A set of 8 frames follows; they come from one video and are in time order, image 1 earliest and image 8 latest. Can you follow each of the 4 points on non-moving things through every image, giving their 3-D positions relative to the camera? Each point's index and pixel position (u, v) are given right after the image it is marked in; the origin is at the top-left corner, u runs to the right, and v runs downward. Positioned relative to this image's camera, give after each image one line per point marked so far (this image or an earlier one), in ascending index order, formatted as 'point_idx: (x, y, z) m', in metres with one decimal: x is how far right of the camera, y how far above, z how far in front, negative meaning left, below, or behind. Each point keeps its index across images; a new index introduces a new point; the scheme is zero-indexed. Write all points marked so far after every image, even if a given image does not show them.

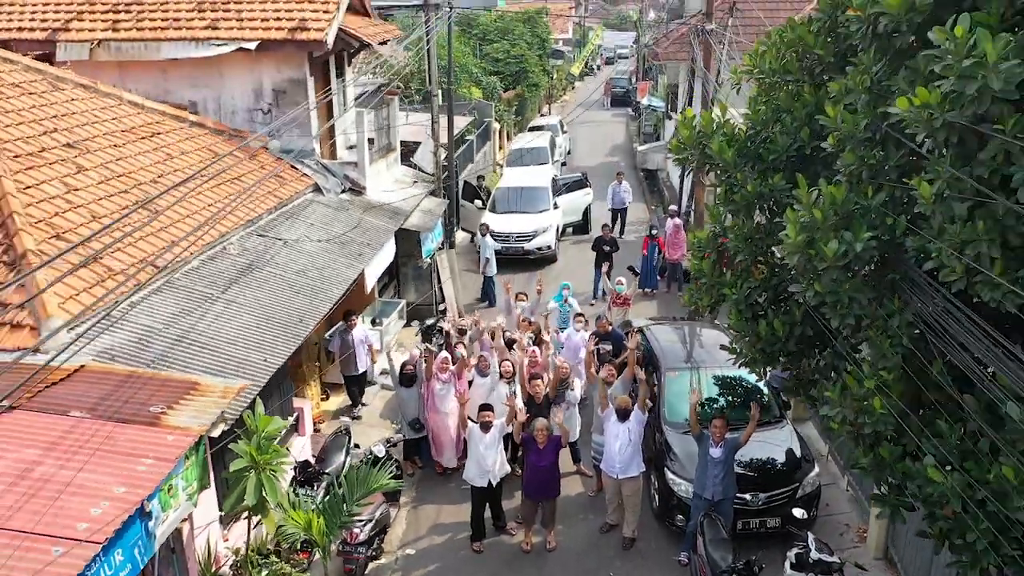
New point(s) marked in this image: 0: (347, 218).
0: (-1.4, +0.6, +6.8) m
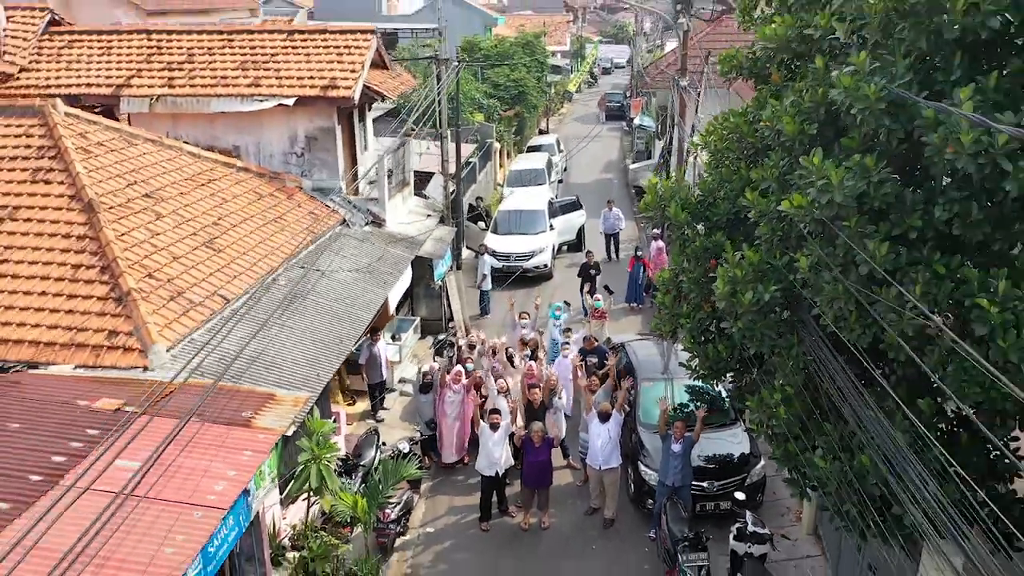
0: (-1.4, +0.4, +8.0) m
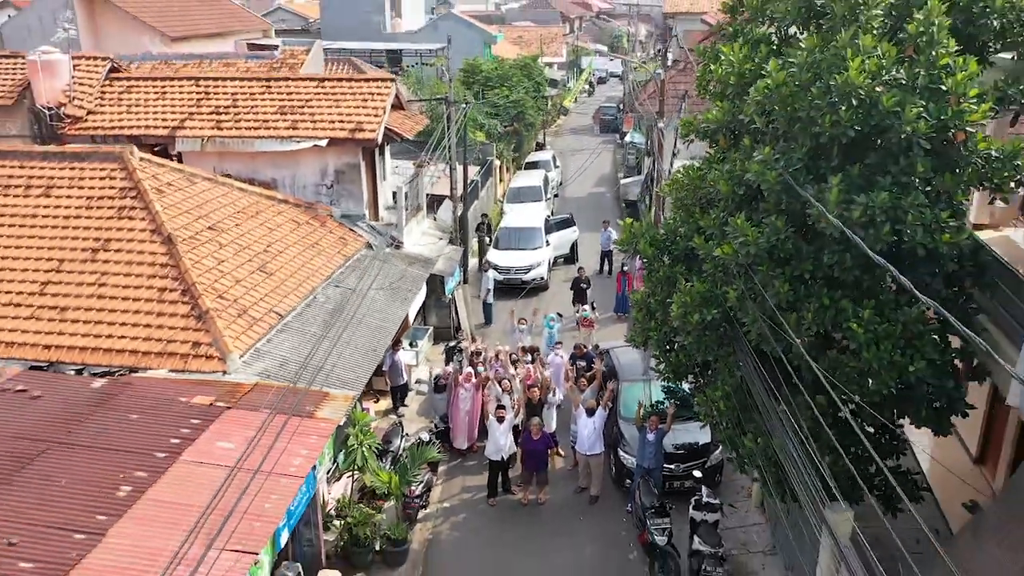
0: (-1.4, +0.2, +9.3) m
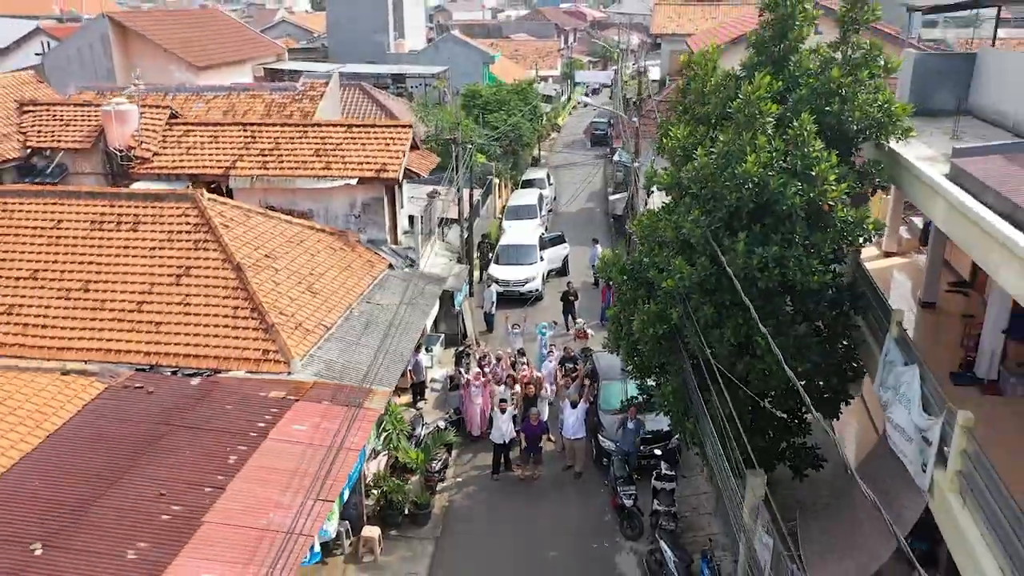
0: (-1.4, 0.0, +11.1) m
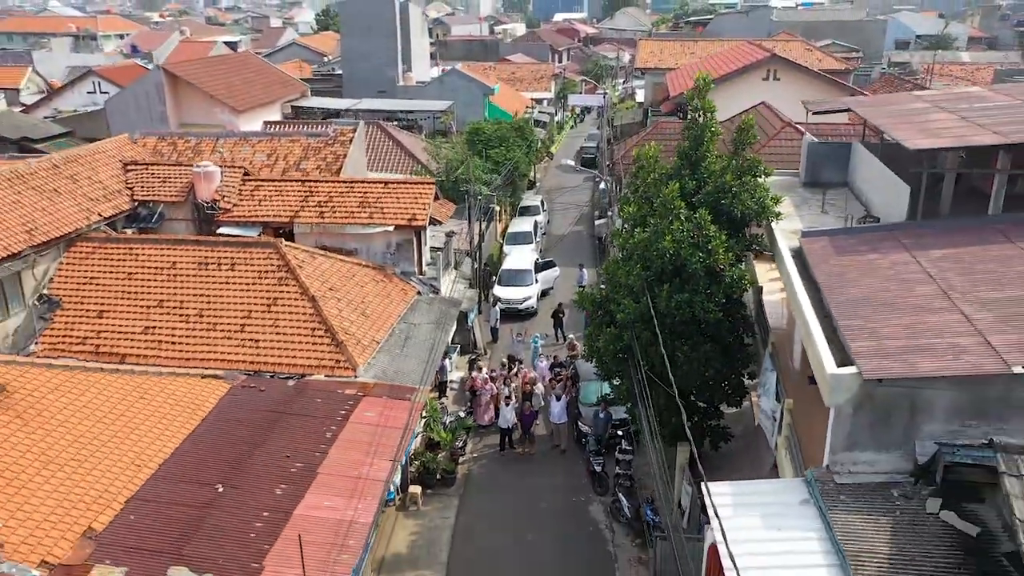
0: (-1.4, -0.4, +14.4) m
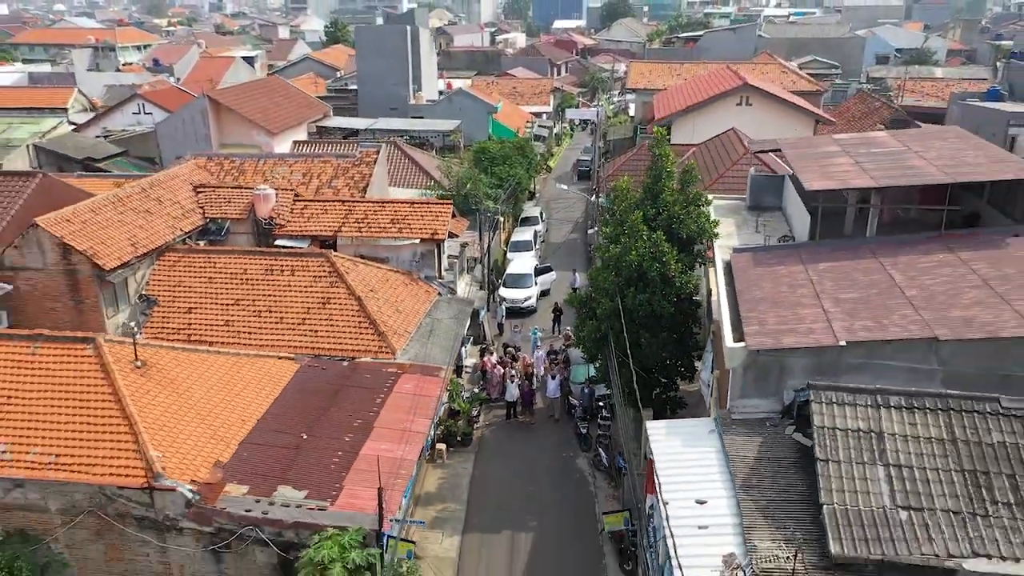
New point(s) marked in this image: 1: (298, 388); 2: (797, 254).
0: (-1.3, -0.4, +17.6) m
1: (-3.6, -1.7, +13.3) m
2: (+4.4, +0.5, +12.0) m
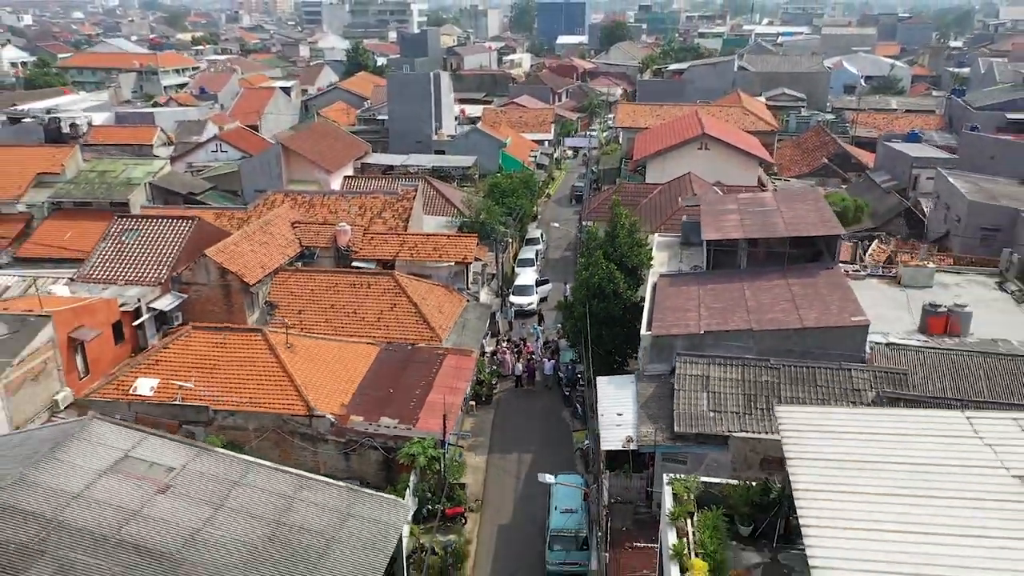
0: (-1.1, -0.7, +25.0) m
1: (-3.4, -2.0, +20.7) m
2: (+4.6, +0.2, +19.3) m
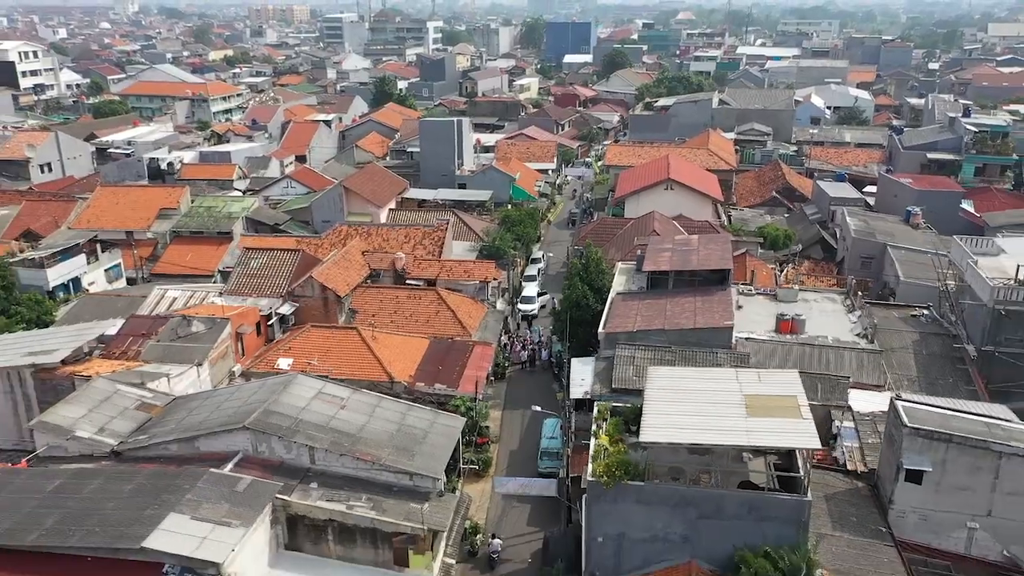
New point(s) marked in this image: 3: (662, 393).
0: (-0.7, -1.2, +35.3) m
1: (-3.2, -2.5, +31.0) m
2: (+4.8, -0.3, +29.6) m
3: (+3.6, -2.6, +18.9) m
